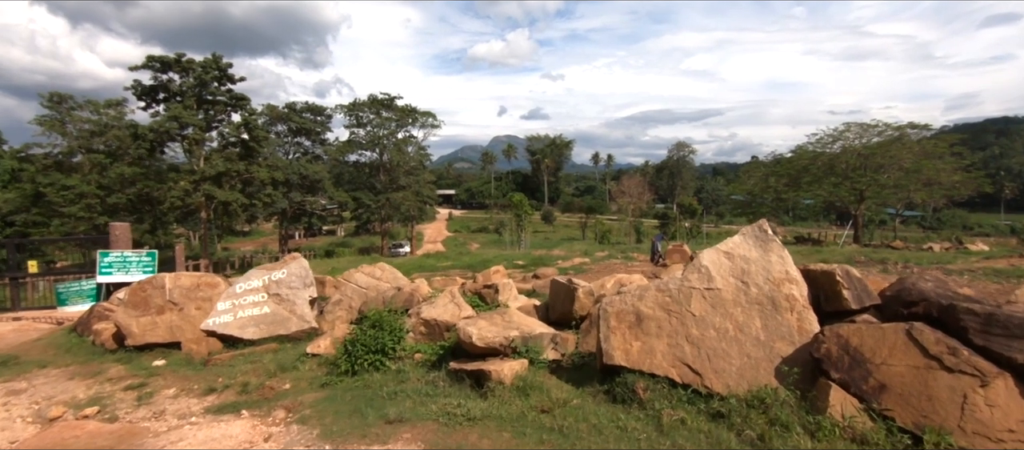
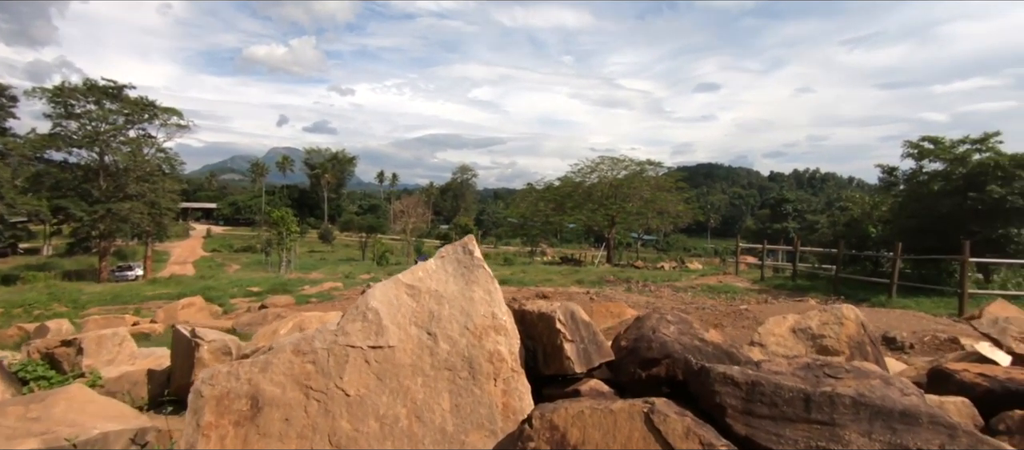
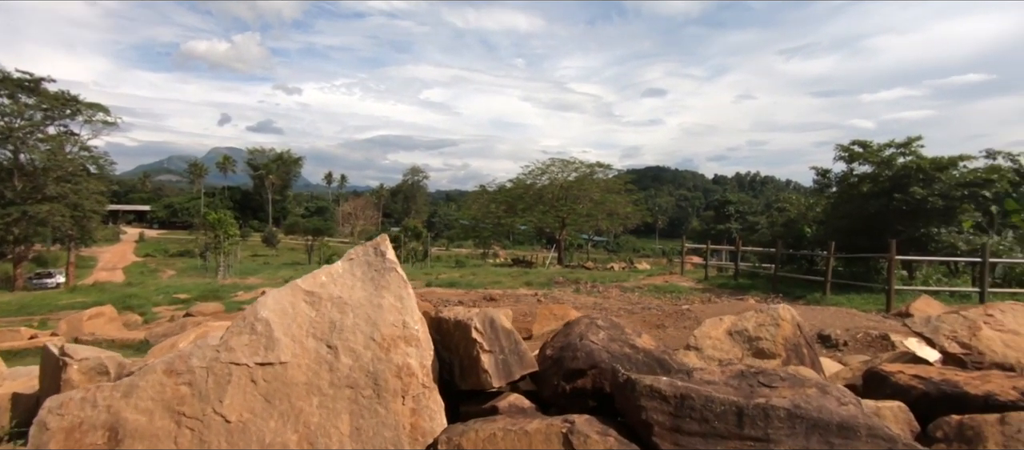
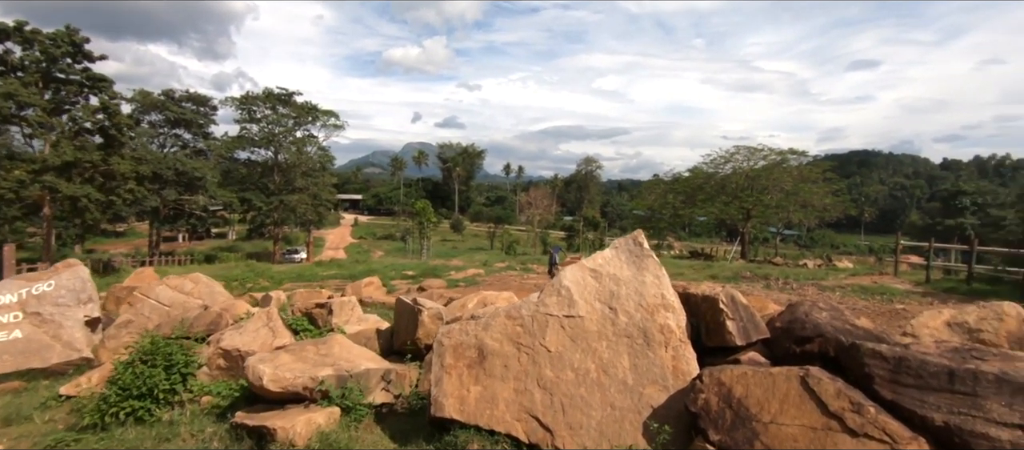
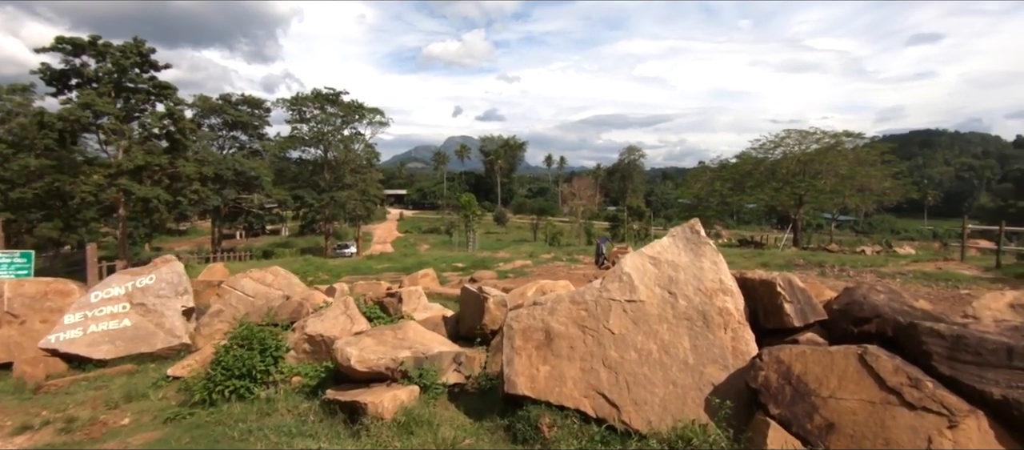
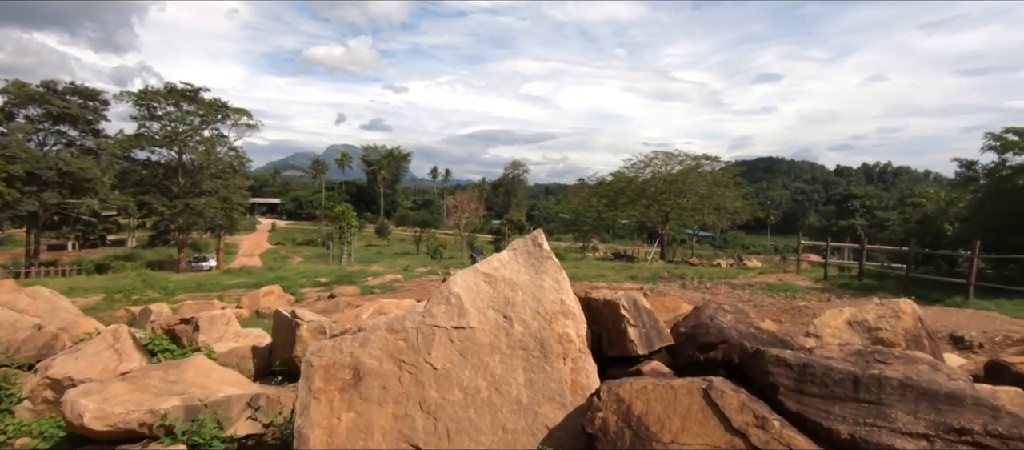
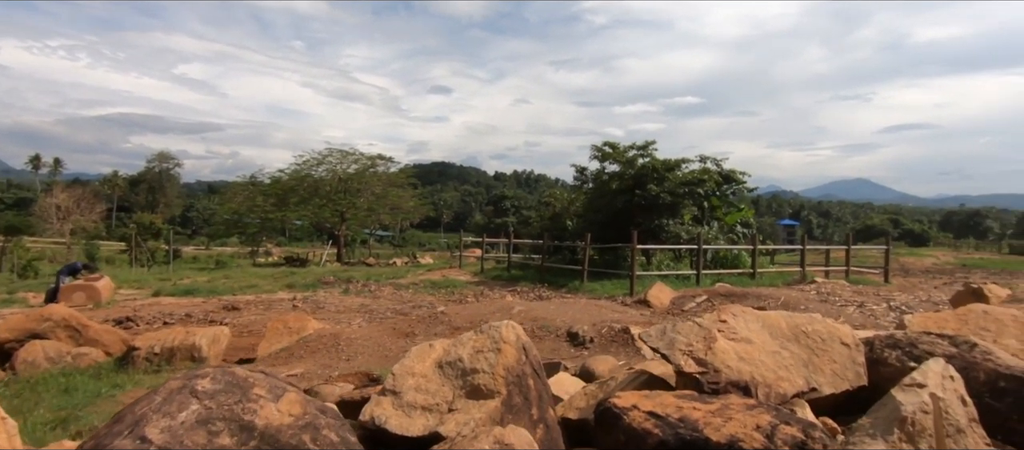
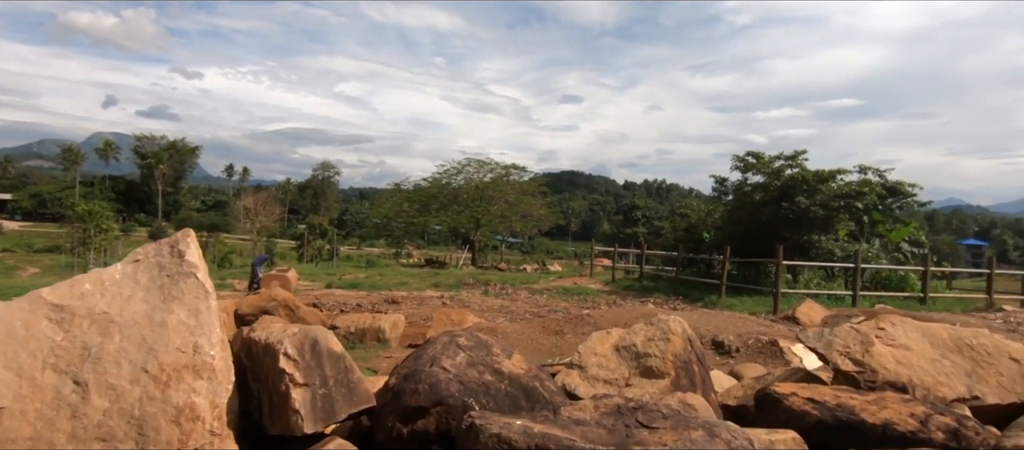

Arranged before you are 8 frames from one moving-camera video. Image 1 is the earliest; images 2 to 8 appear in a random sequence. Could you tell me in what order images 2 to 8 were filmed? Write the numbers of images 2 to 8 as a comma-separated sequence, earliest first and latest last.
5, 4, 6, 2, 3, 8, 7
